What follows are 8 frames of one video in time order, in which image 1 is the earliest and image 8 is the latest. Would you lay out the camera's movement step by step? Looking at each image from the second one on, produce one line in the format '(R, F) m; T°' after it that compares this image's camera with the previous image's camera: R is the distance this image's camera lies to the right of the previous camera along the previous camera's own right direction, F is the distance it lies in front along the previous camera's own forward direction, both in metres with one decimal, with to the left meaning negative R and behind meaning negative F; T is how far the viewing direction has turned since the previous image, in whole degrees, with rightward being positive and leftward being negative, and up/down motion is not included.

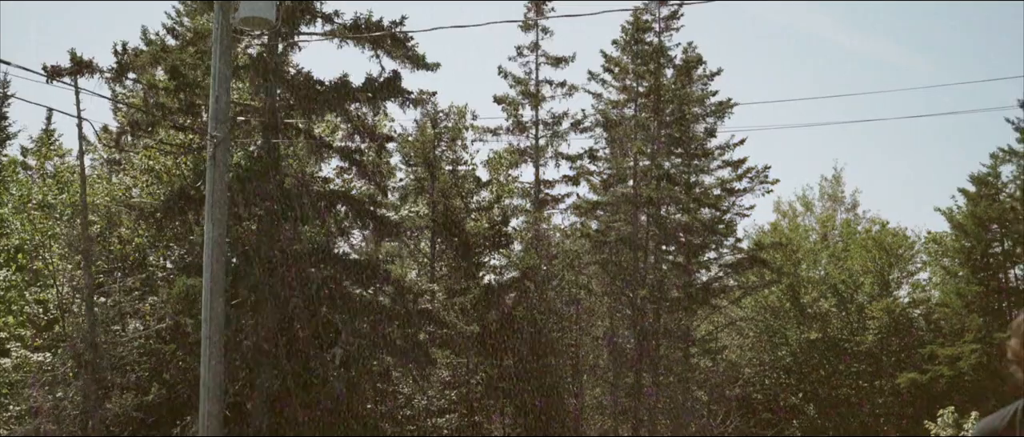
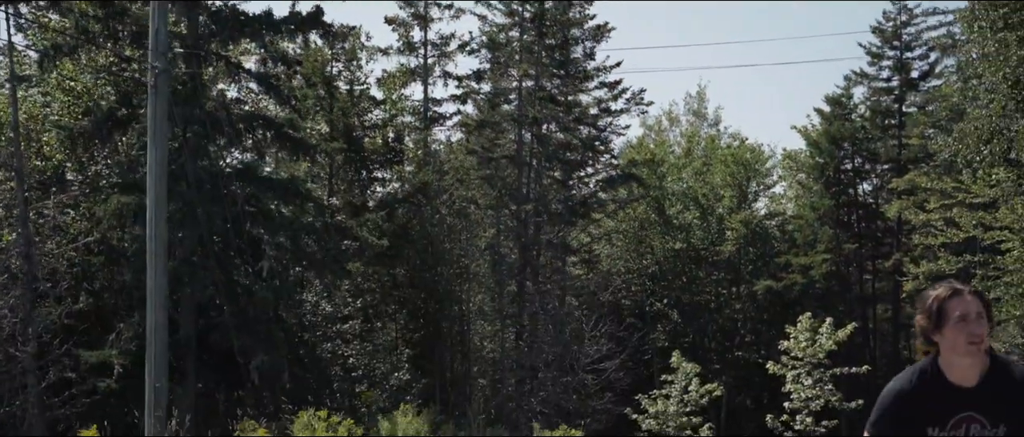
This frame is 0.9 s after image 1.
(-0.7, -1.7) m; +6°
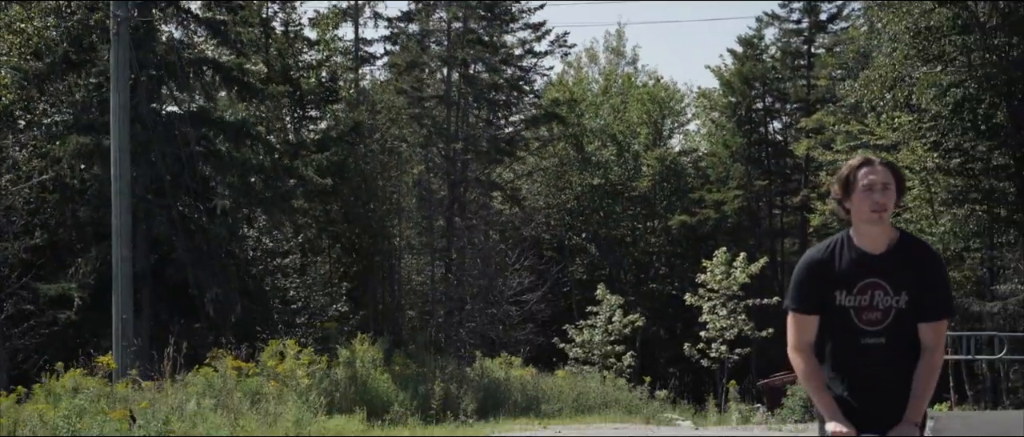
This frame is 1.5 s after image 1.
(-0.4, -1.3) m; +4°
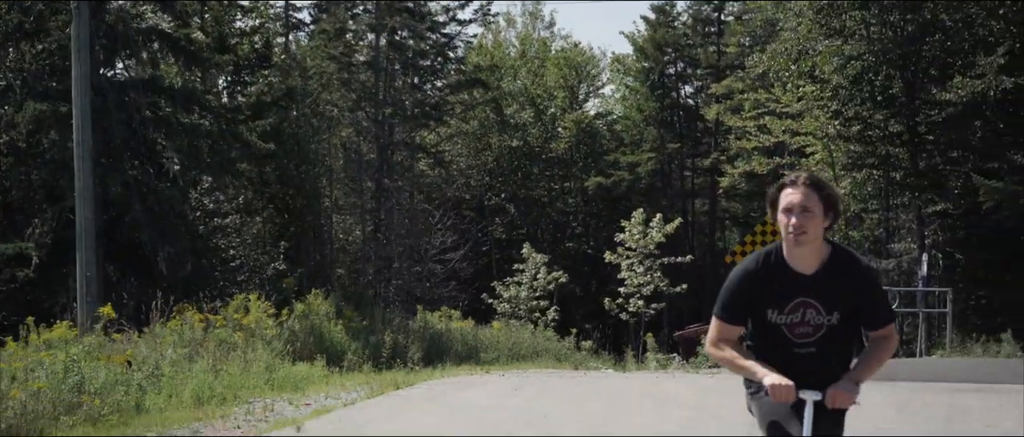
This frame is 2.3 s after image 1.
(-0.4, -1.5) m; +4°
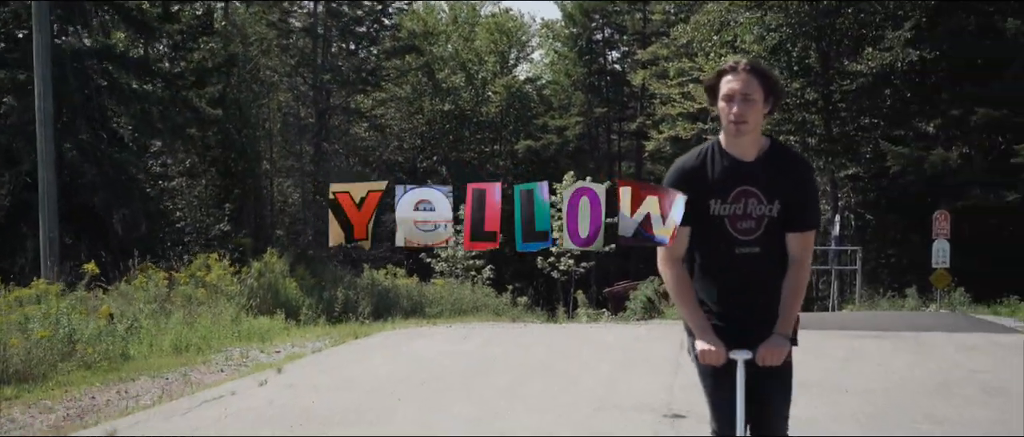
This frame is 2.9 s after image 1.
(-0.2, -1.3) m; +3°
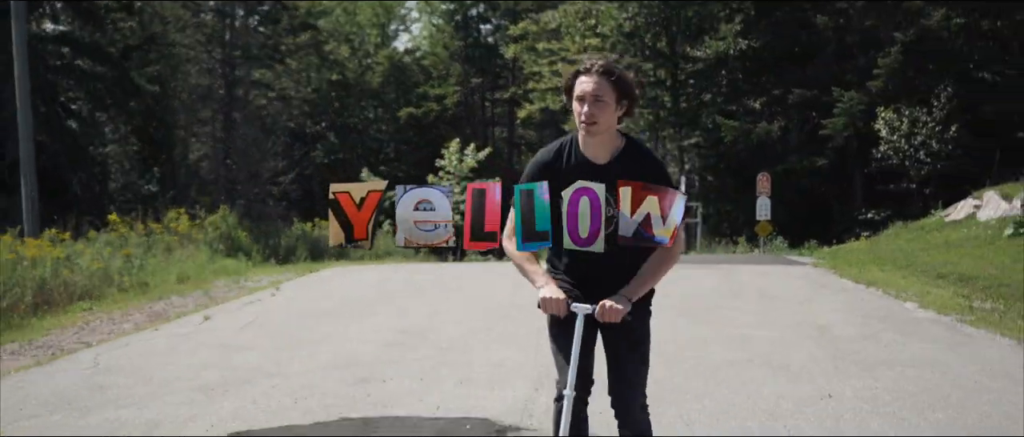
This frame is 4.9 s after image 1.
(-0.7, -4.5) m; +6°
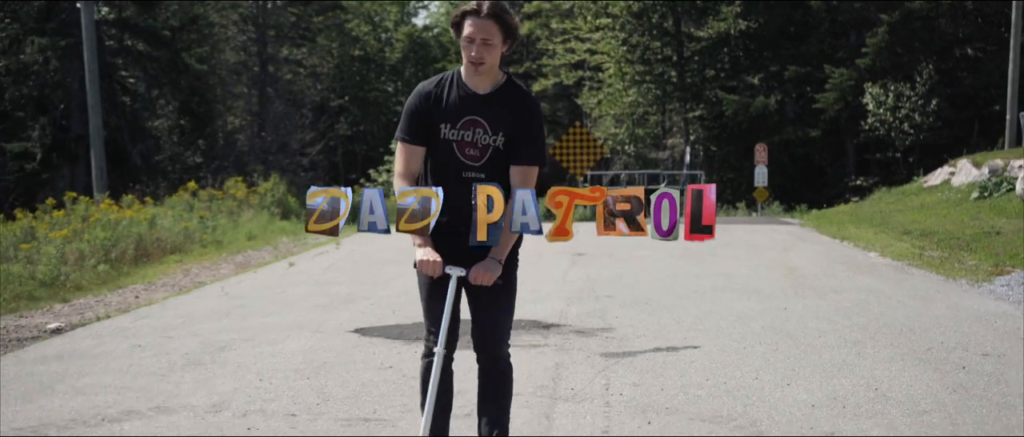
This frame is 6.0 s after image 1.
(-0.2, -2.6) m; 0°
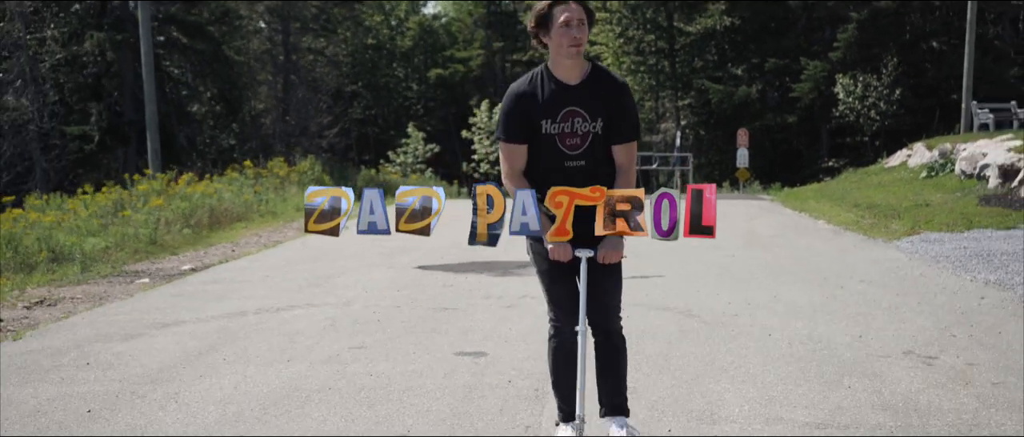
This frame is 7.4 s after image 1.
(-0.2, -3.4) m; 0°
